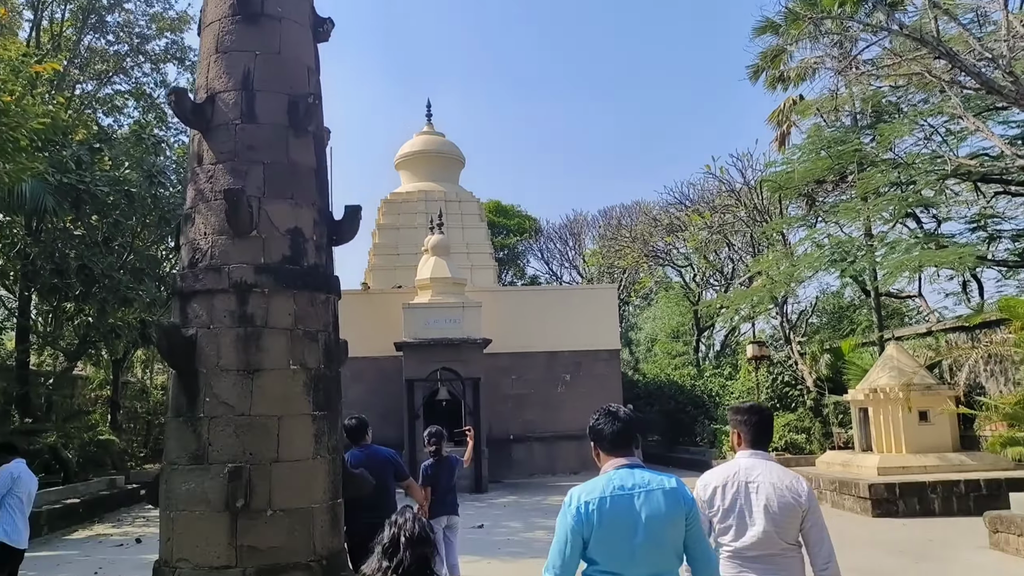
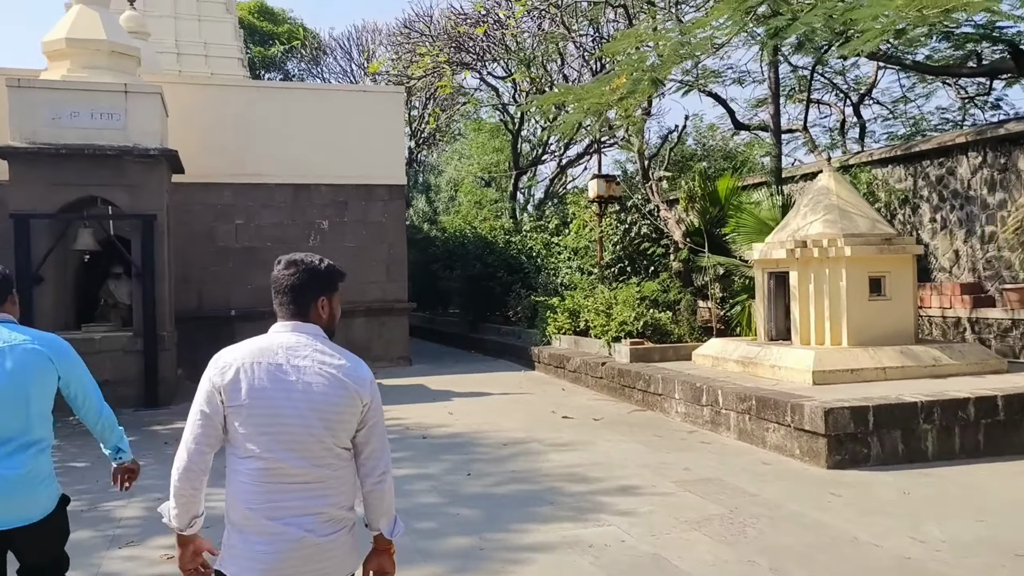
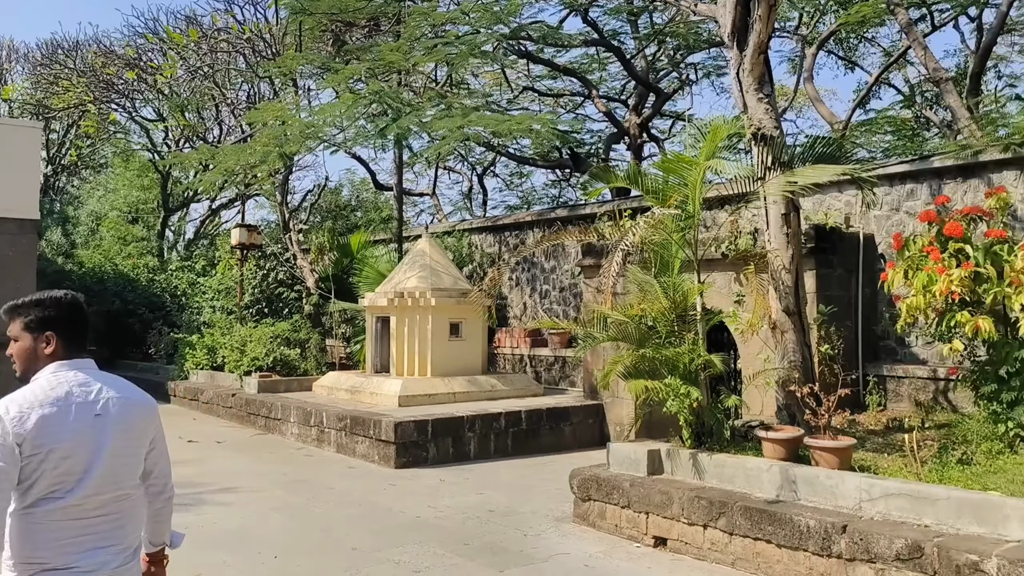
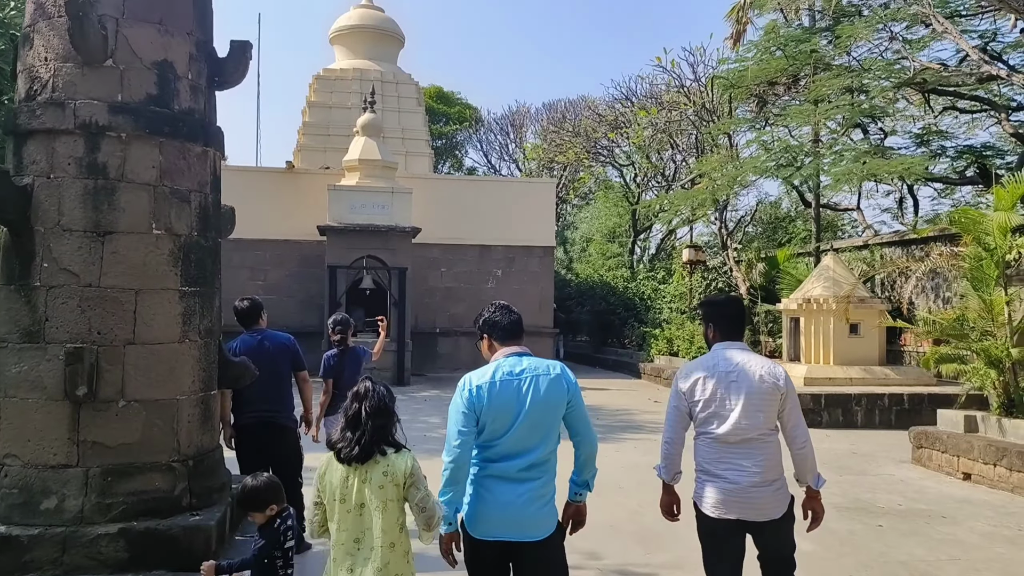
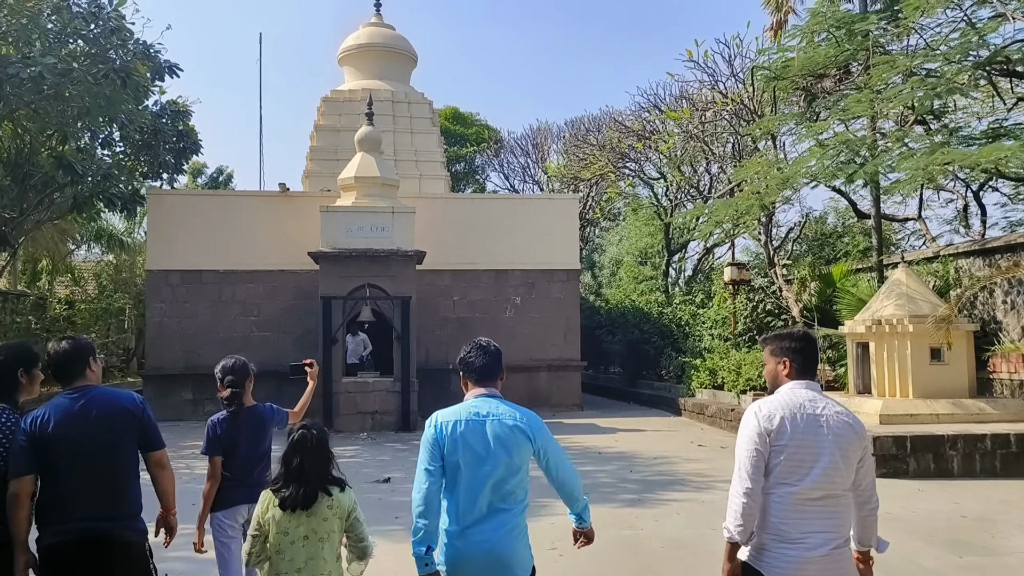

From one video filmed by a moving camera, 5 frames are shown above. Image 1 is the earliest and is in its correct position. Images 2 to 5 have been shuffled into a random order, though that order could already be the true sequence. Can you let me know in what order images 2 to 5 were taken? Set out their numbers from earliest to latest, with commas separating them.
4, 5, 3, 2
